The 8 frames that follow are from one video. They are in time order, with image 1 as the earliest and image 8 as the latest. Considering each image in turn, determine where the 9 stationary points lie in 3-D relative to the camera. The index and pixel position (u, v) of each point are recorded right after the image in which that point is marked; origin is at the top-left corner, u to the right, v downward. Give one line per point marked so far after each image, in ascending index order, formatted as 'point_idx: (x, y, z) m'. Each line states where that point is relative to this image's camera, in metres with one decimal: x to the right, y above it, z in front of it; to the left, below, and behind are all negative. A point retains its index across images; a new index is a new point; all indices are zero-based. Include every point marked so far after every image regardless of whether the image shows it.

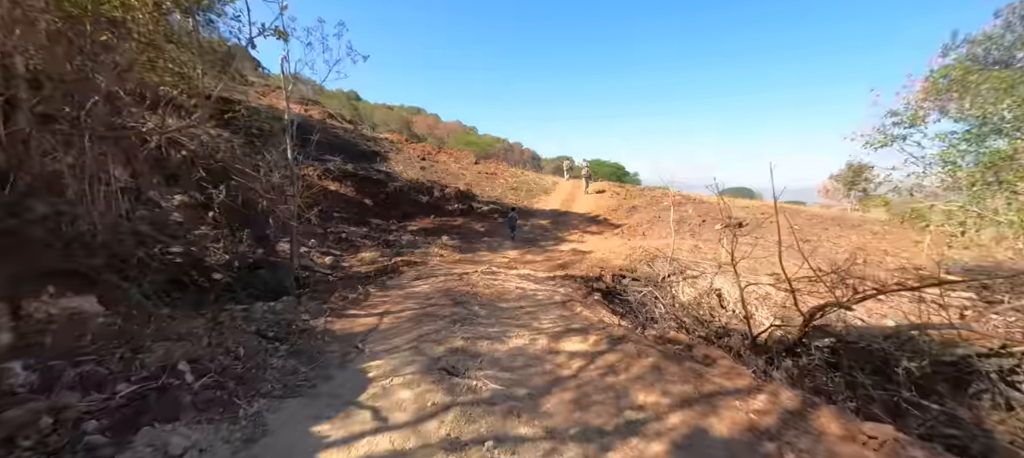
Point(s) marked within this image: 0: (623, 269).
0: (+2.4, -0.9, +8.3) m
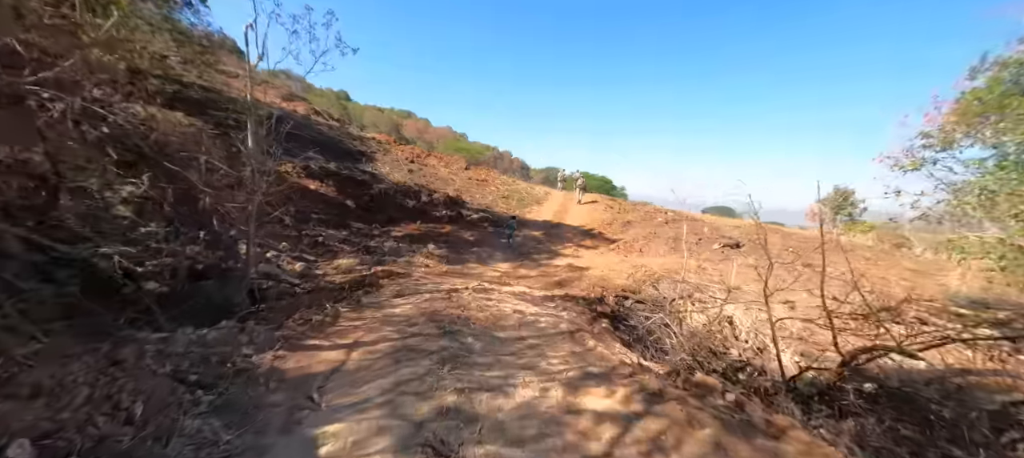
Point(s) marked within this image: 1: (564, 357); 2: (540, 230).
0: (+2.3, -1.2, +7.6) m
1: (+0.5, -1.2, +3.4) m
2: (+1.1, 0.0, +14.8) m
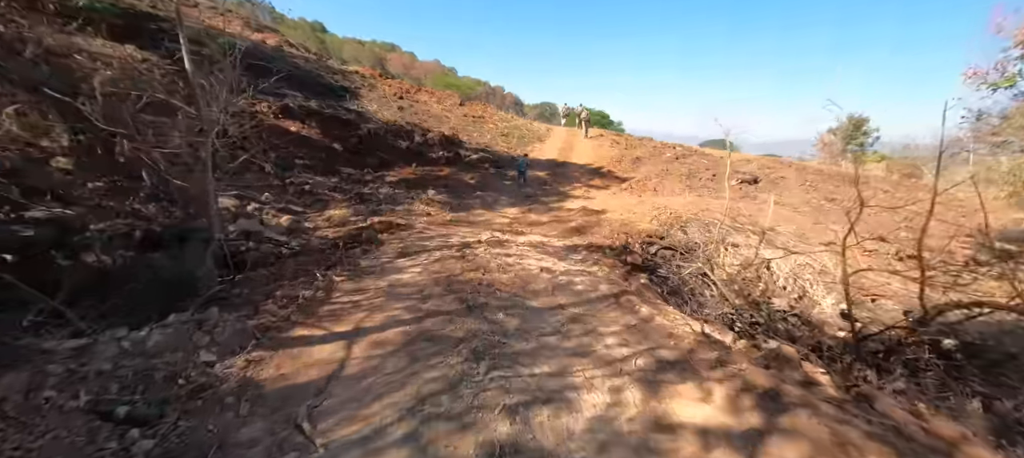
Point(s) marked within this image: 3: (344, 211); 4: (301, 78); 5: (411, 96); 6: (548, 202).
0: (+2.5, -0.1, +6.9) m
1: (+0.8, -0.8, +2.8) m
2: (+1.2, +2.2, +13.8) m
3: (-3.6, +0.4, +8.1) m
4: (-8.6, +6.1, +15.4) m
5: (-5.1, +6.7, +18.9) m
6: (+1.0, +0.7, +10.0) m
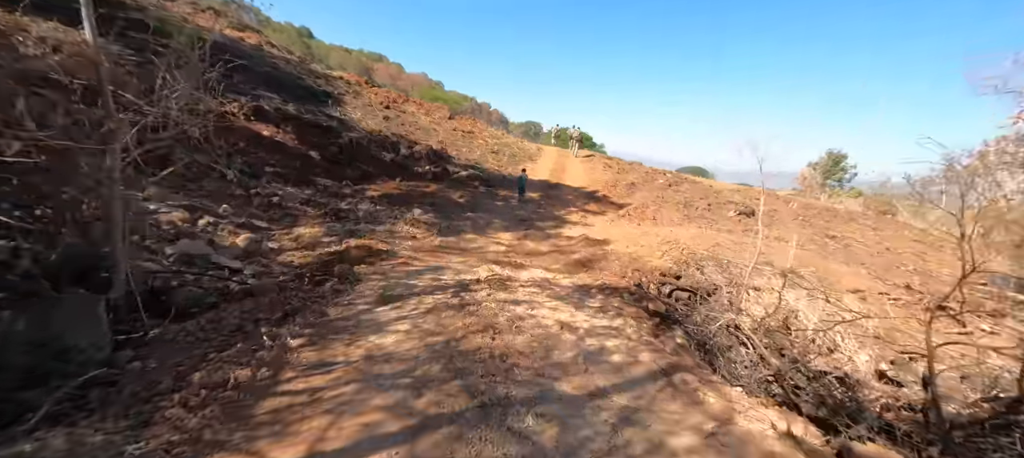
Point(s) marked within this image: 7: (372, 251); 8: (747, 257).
0: (+2.5, -0.7, +6.2) m
1: (+1.0, -1.1, +1.9) m
2: (+0.9, +1.3, +13.1) m
3: (-3.7, 0.0, +7.1) m
4: (-8.8, +5.7, +14.3) m
5: (-5.5, +5.9, +18.1) m
6: (+0.8, 0.0, +9.2) m
7: (-2.1, -0.3, +5.7) m
8: (+4.5, -0.6, +7.2) m
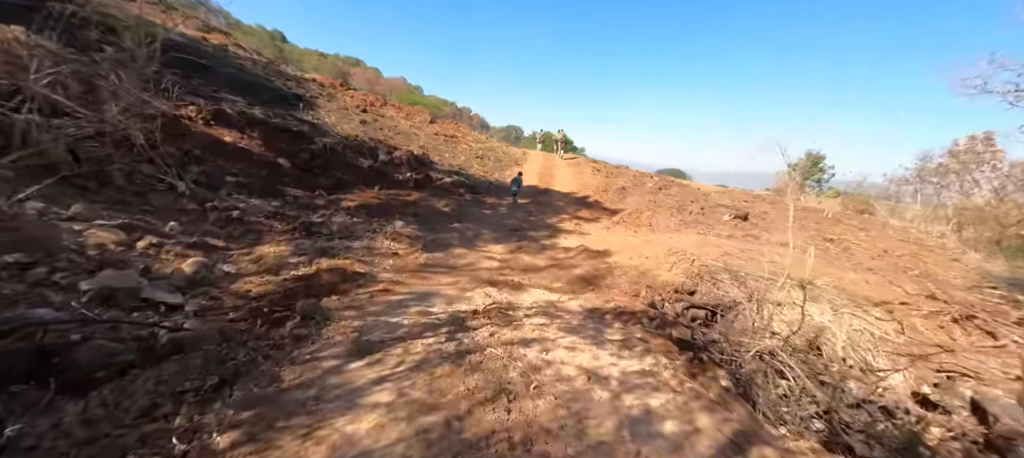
0: (+2.5, -0.9, +5.6) m
1: (+1.1, -1.3, +1.2) m
2: (+0.5, +1.0, +12.4) m
3: (-3.8, -0.3, +6.2) m
4: (-9.4, +5.2, +13.2) m
5: (-6.2, +5.5, +17.2) m
6: (+0.6, -0.2, +8.5) m
7: (-2.2, -0.6, +4.9) m
8: (+4.4, -0.7, +6.7) m
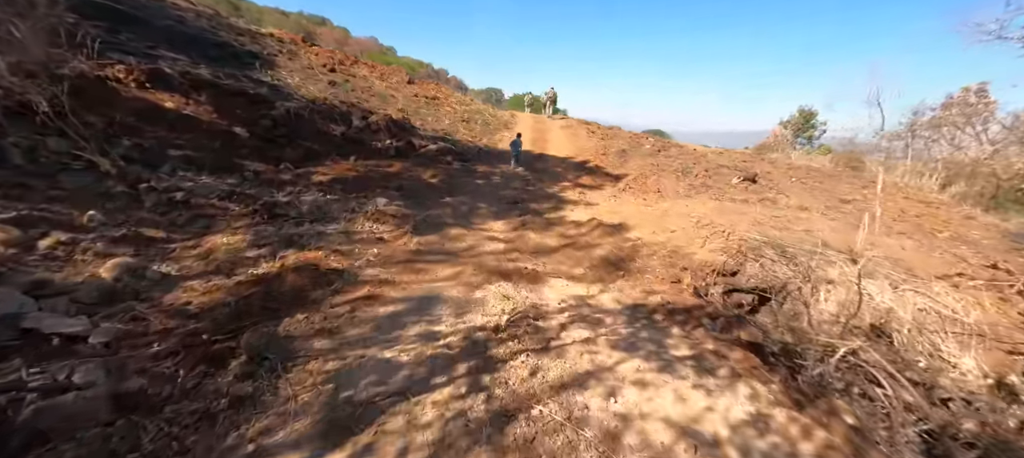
0: (+2.6, -0.5, +4.8) m
1: (+1.5, -1.4, +0.4) m
2: (+0.3, +1.9, +11.3) m
3: (-3.7, -0.1, +5.0) m
4: (-9.7, +5.8, +11.3) m
5: (-6.8, +6.5, +15.3) m
6: (+0.6, +0.4, +7.5) m
7: (-2.0, -0.4, +3.8) m
8: (+4.5, -0.2, +5.9) m
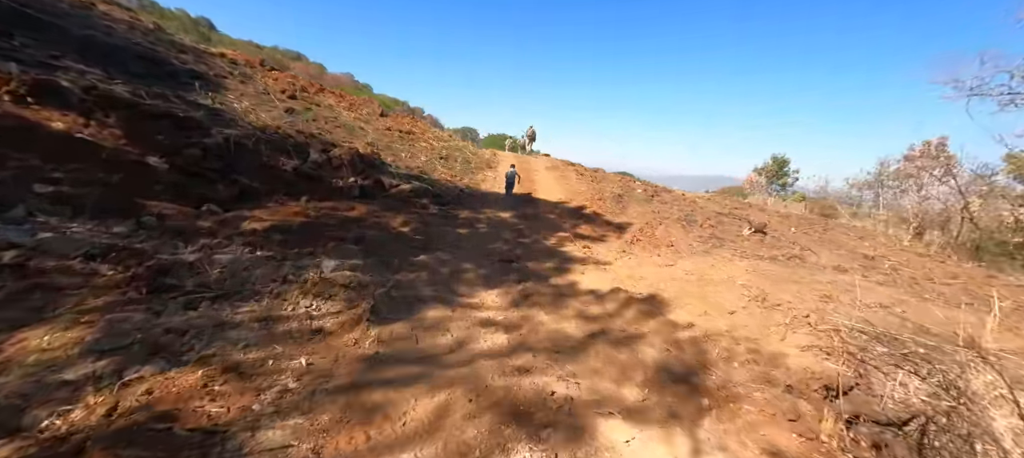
0: (+2.7, -1.3, +3.2) m
1: (+1.9, -1.7, -1.3) m
2: (-0.1, +0.5, +9.7) m
3: (-3.6, -0.9, +3.0) m
4: (-10.0, +4.5, +9.4) m
5: (-7.4, +4.8, +13.7) m
6: (+0.5, -0.7, +5.9) m
7: (-1.8, -1.1, +1.9) m
8: (+4.5, -1.1, +4.5) m
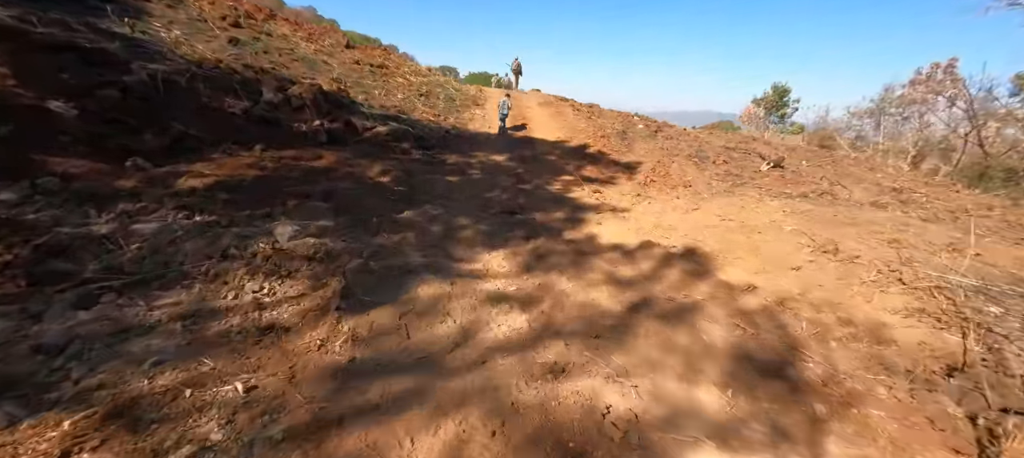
0: (+2.9, -0.9, +2.4) m
1: (+2.3, -2.0, -2.0) m
2: (-0.2, +1.8, +8.5) m
3: (-3.4, -0.7, +2.0) m
4: (-10.3, +5.2, +7.3) m
5: (-7.8, +6.2, +11.6) m
6: (+0.6, 0.0, +4.9) m
7: (-1.5, -1.0, +1.0) m
8: (+4.6, -0.4, +3.7) m
